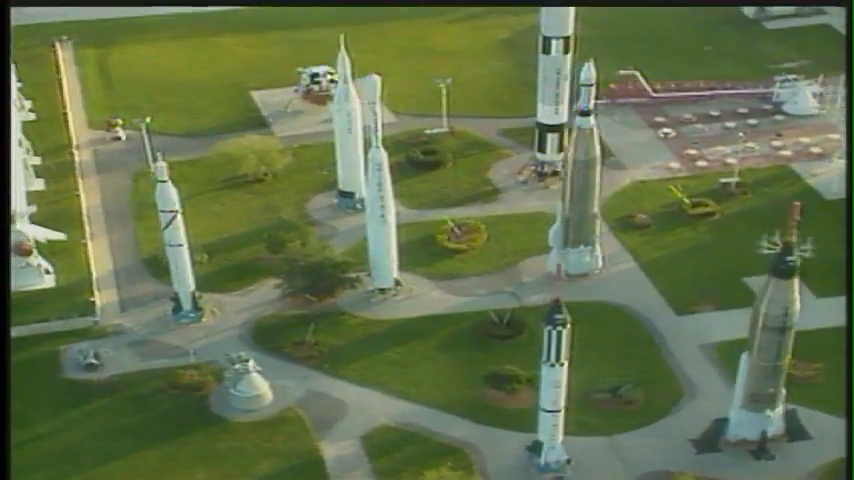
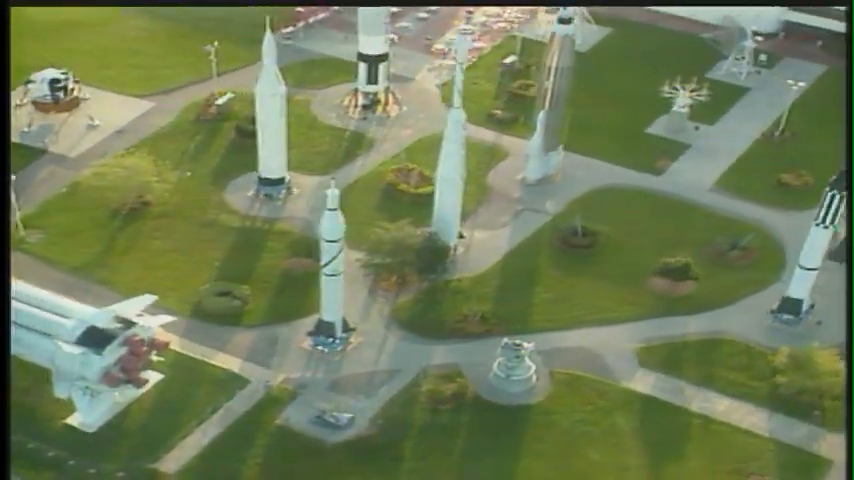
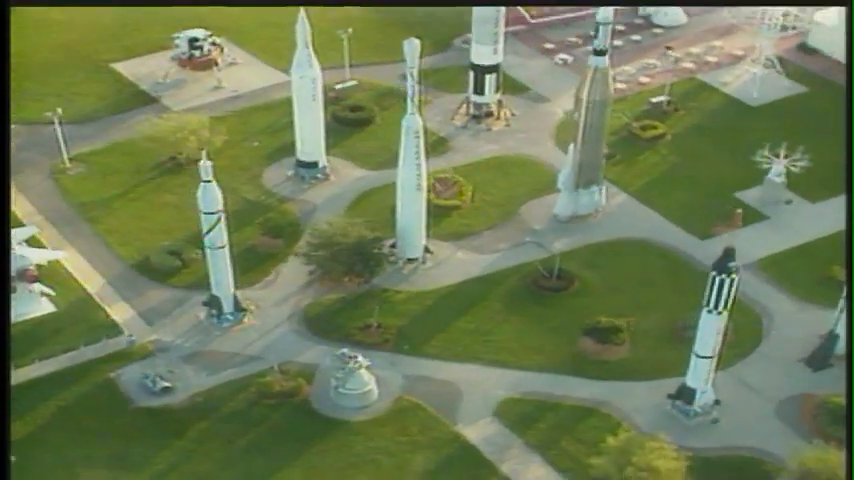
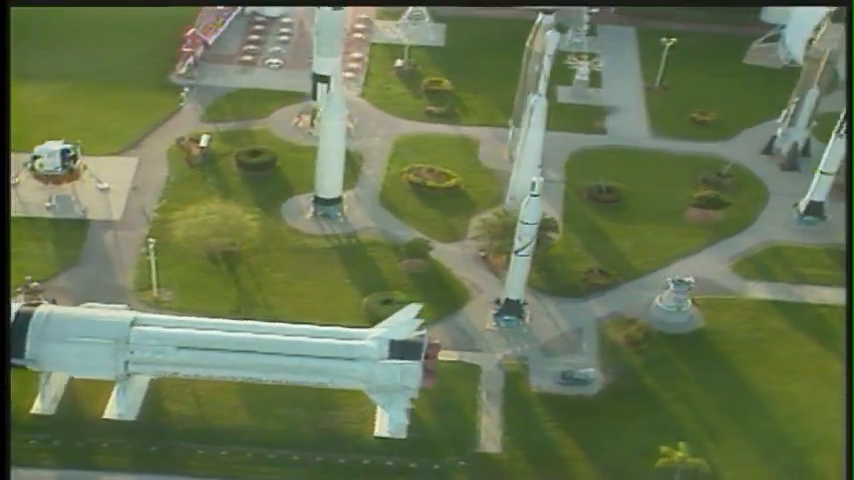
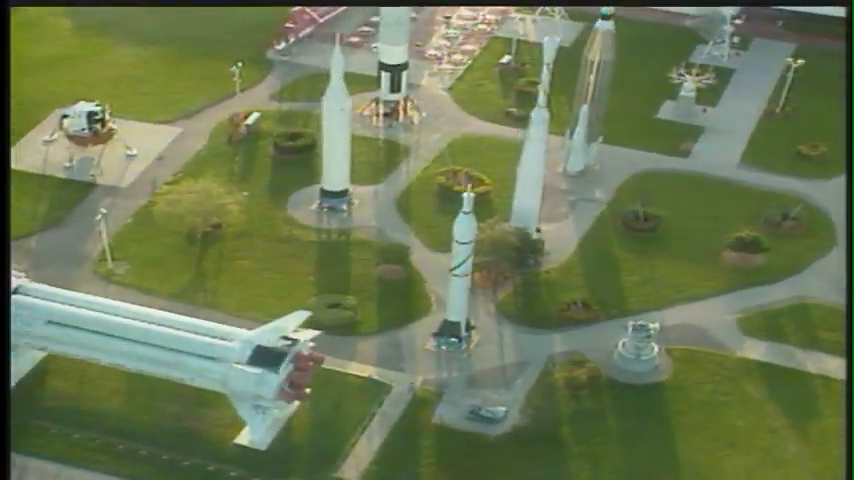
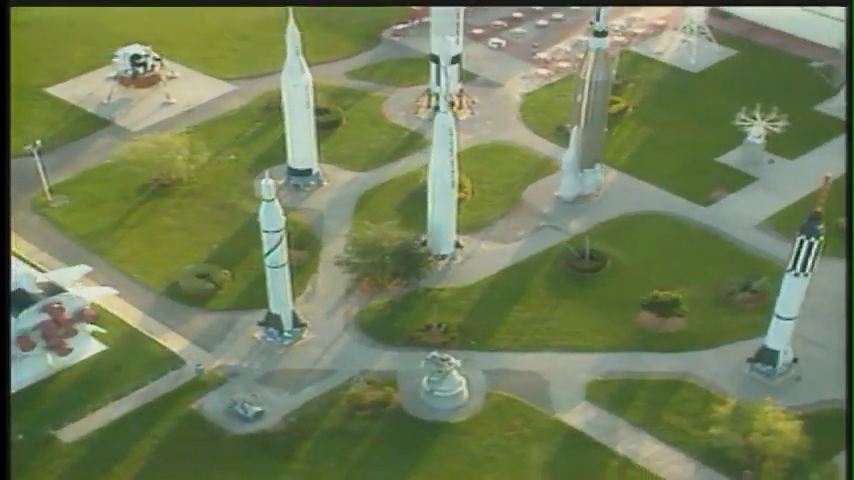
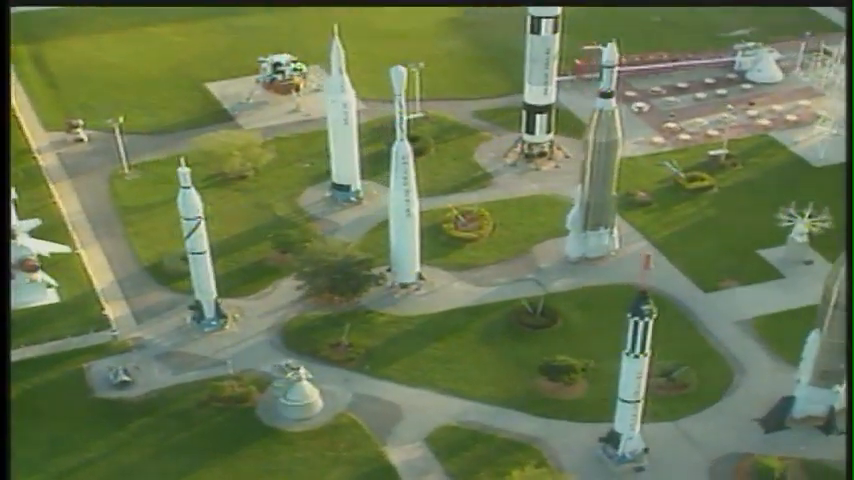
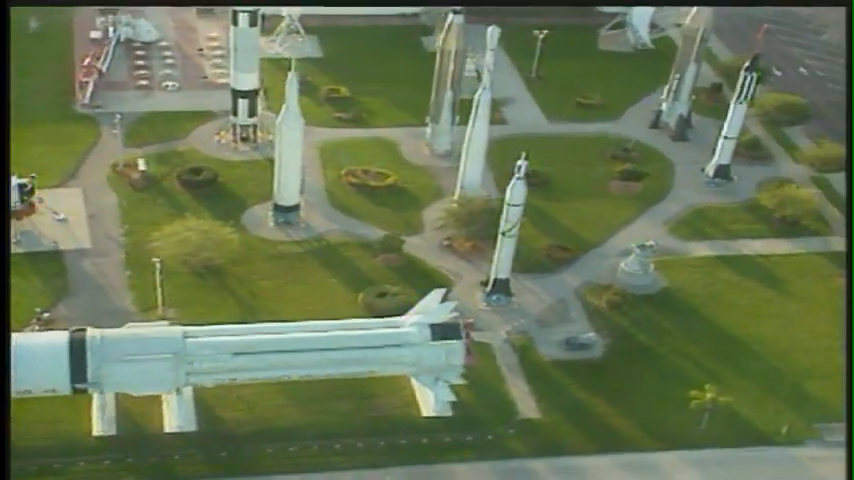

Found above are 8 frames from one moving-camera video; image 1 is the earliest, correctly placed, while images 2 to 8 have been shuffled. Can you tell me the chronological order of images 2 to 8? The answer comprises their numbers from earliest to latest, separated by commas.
7, 3, 6, 2, 5, 4, 8
